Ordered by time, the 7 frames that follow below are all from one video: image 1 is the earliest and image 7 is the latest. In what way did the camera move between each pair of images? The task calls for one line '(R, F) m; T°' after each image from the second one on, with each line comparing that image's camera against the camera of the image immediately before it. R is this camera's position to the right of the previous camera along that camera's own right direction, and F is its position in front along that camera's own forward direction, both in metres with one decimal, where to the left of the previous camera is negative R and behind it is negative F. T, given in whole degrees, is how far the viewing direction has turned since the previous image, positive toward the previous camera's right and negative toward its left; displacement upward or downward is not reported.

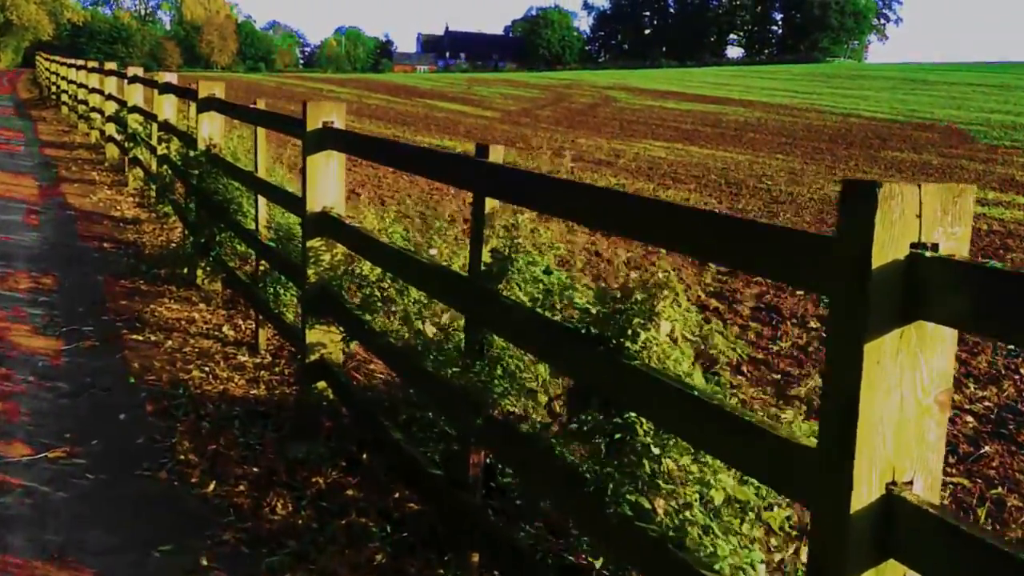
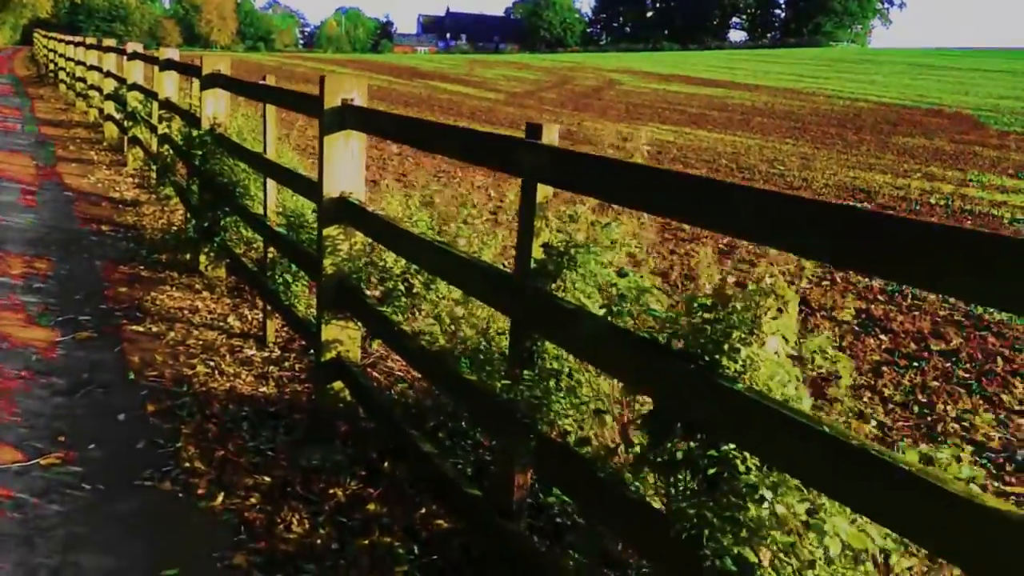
(-0.2, +0.4) m; 0°
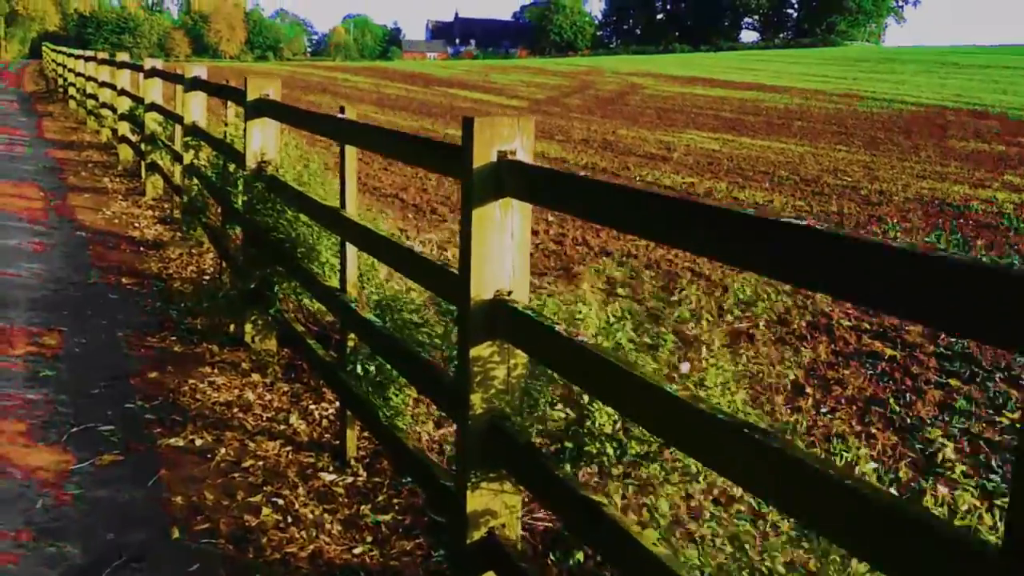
(-0.7, +1.5) m; -1°
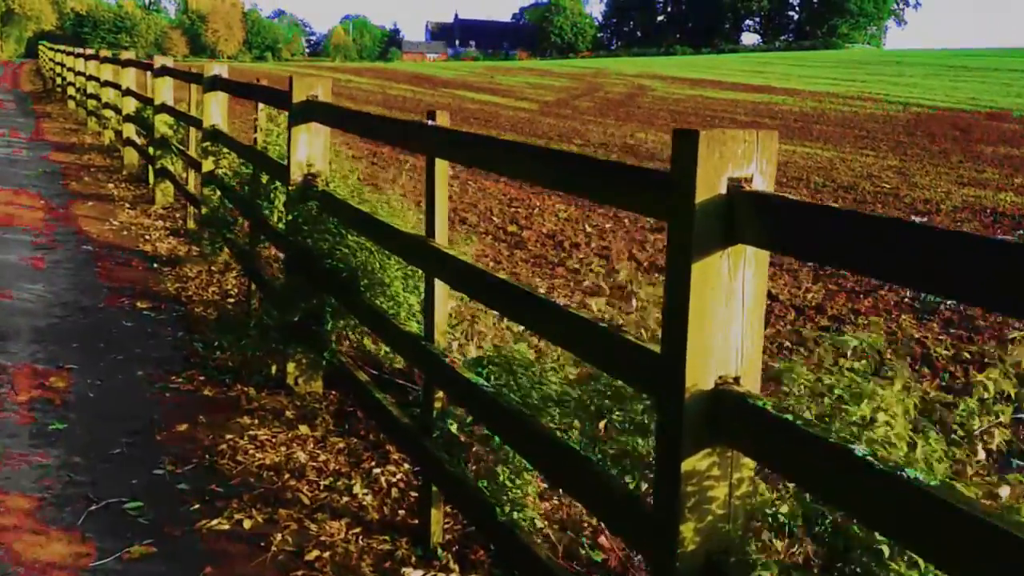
(-0.5, +0.9) m; 0°
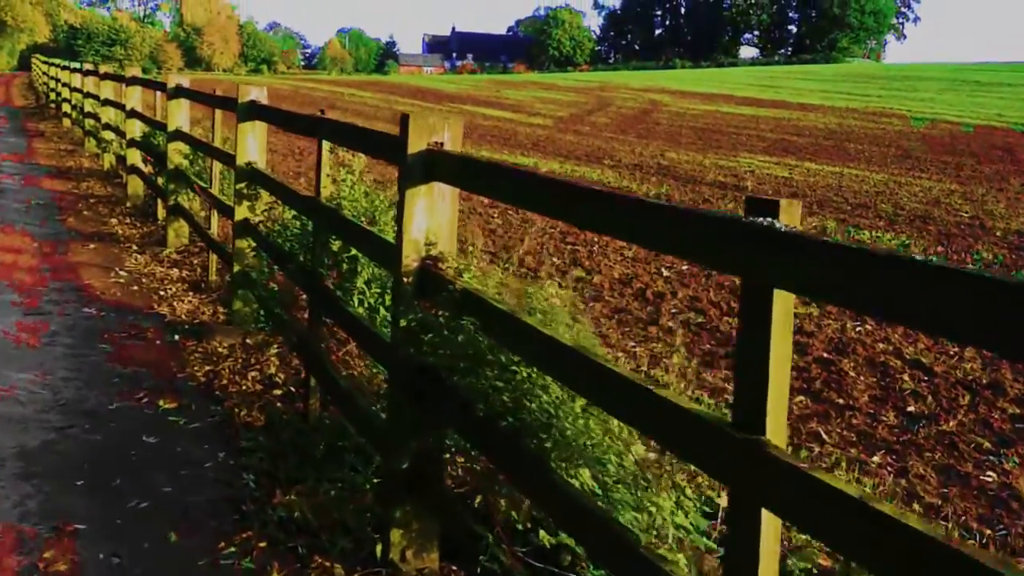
(-0.8, +1.6) m; 0°
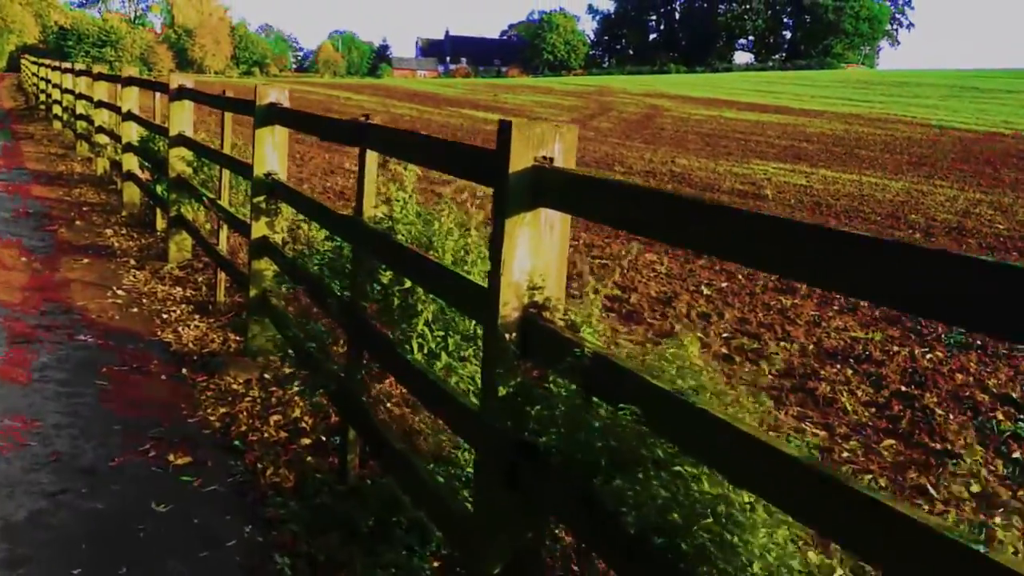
(-0.4, +0.8) m; +1°
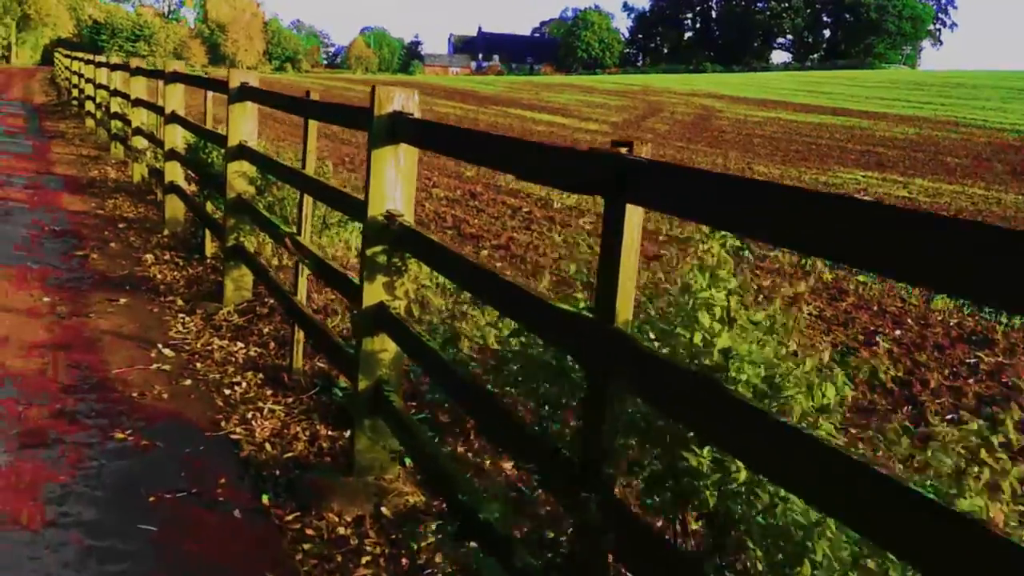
(-0.9, +1.9) m; -2°
